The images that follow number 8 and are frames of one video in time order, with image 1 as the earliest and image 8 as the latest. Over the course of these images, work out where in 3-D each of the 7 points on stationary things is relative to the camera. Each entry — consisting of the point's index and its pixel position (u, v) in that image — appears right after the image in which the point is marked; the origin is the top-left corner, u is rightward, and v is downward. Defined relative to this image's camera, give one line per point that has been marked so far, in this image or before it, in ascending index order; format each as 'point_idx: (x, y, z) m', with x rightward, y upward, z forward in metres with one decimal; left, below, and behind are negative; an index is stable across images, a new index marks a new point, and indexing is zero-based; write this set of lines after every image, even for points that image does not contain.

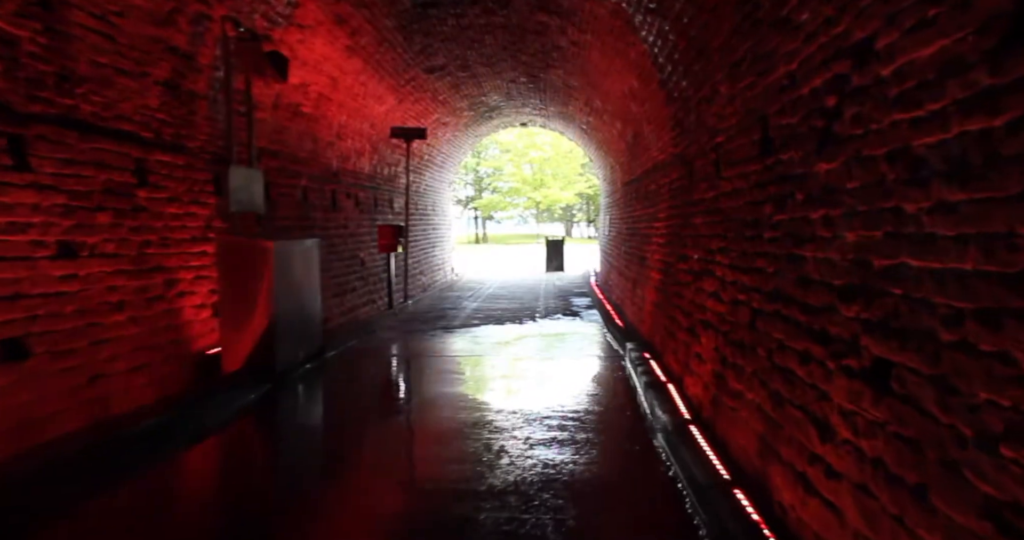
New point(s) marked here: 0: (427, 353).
0: (-1.2, -1.1, +7.3) m
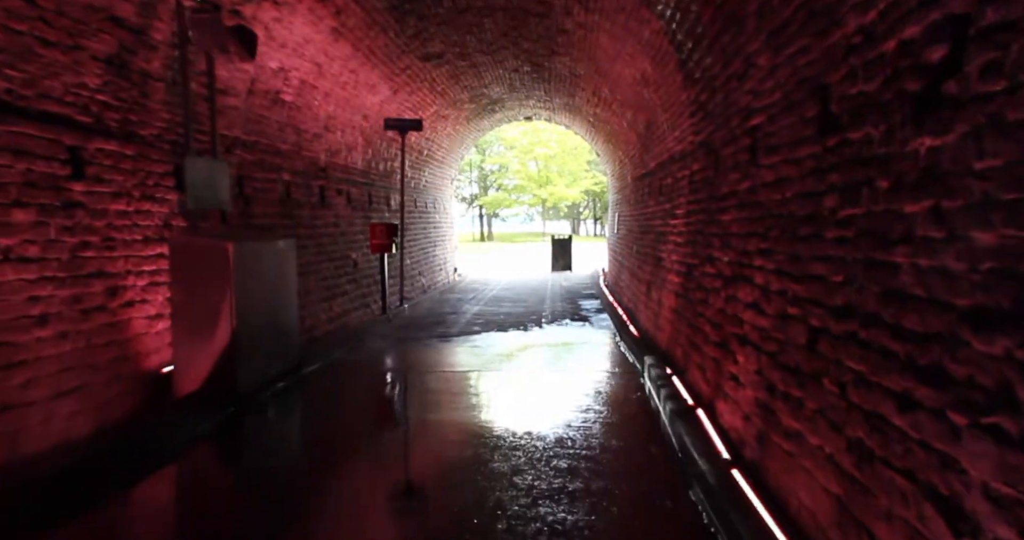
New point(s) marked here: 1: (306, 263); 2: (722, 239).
0: (-1.2, -1.1, +6.6) m
1: (-2.7, +0.1, +7.6) m
2: (+1.6, +0.2, +4.5) m
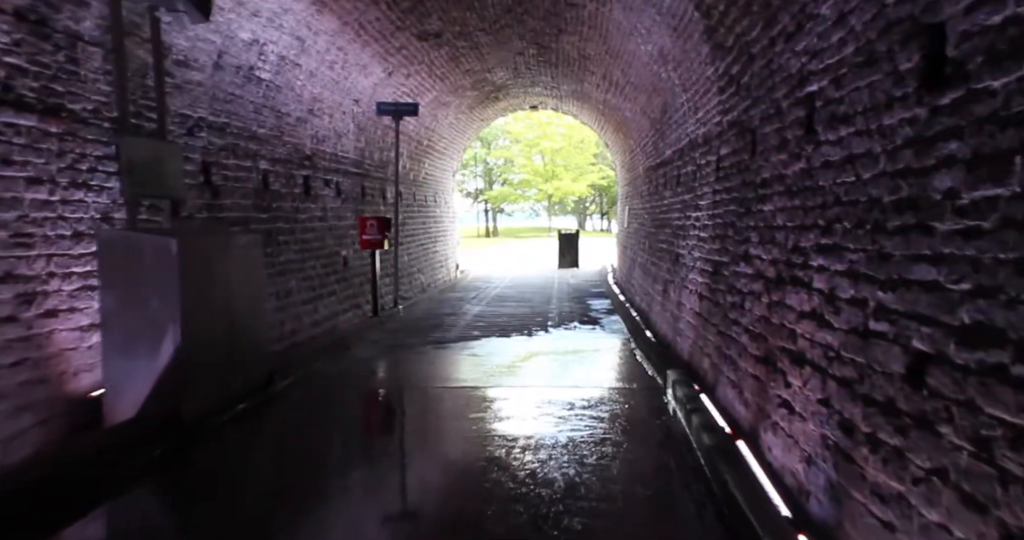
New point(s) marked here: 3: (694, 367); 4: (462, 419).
0: (-1.1, -1.1, +6.0) m
1: (-2.7, +0.1, +6.9) m
2: (+1.6, +0.2, +3.8) m
3: (+1.6, -0.9, +5.2) m
4: (-0.4, -1.2, +4.6) m
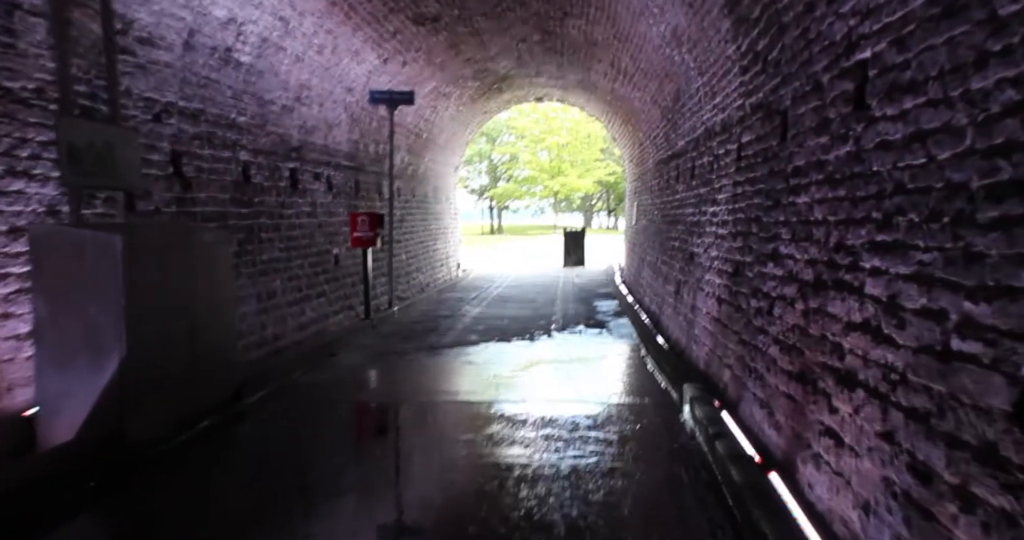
0: (-1.2, -1.1, +5.5) m
1: (-2.7, +0.1, +6.4) m
2: (+1.6, +0.2, +3.3) m
3: (+1.6, -0.9, +4.7) m
4: (-0.5, -1.2, +4.2) m
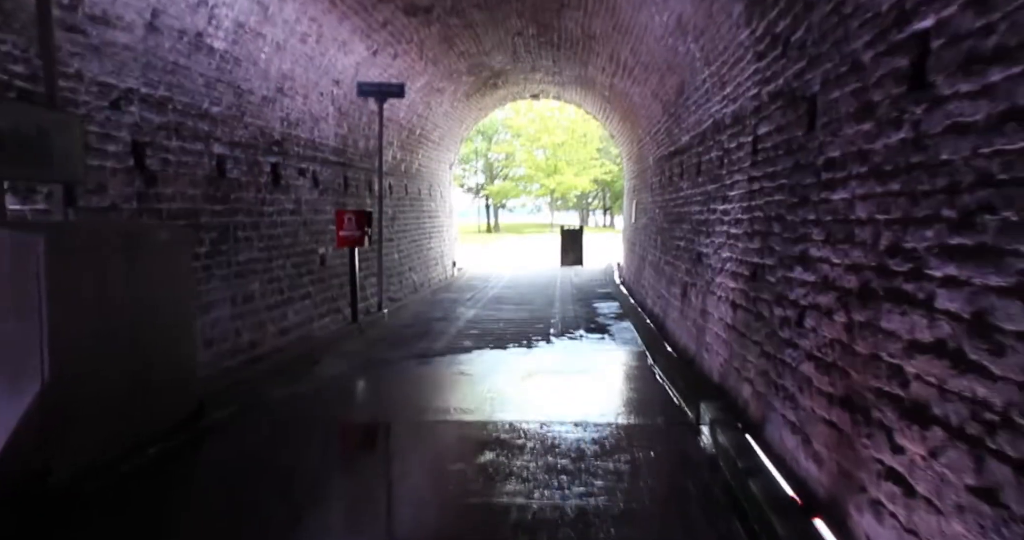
0: (-1.2, -1.1, +5.1) m
1: (-2.7, +0.1, +6.0) m
2: (+1.6, +0.2, +2.9) m
3: (+1.6, -0.9, +4.3) m
4: (-0.5, -1.2, +3.7) m
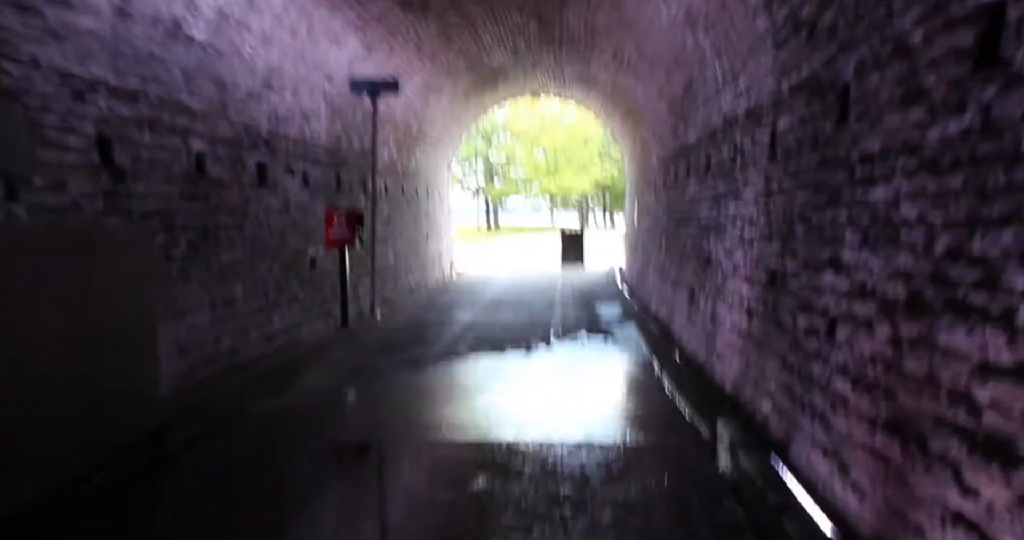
0: (-1.2, -1.2, +4.7) m
1: (-2.7, +0.1, +5.7) m
2: (+1.6, +0.2, +2.6) m
3: (+1.6, -1.0, +4.0) m
4: (-0.5, -1.2, +3.4) m
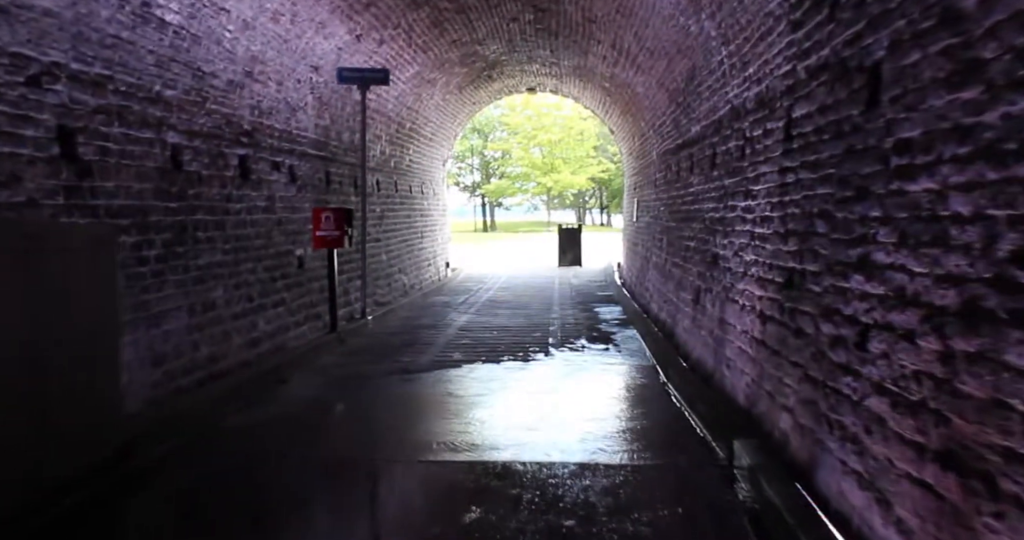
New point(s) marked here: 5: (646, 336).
0: (-1.2, -1.2, +4.4) m
1: (-2.8, 0.0, +5.3) m
2: (+1.6, +0.2, +2.3) m
3: (+1.6, -1.0, +3.7) m
4: (-0.5, -1.3, +3.1) m
5: (+1.7, -0.8, +7.6) m
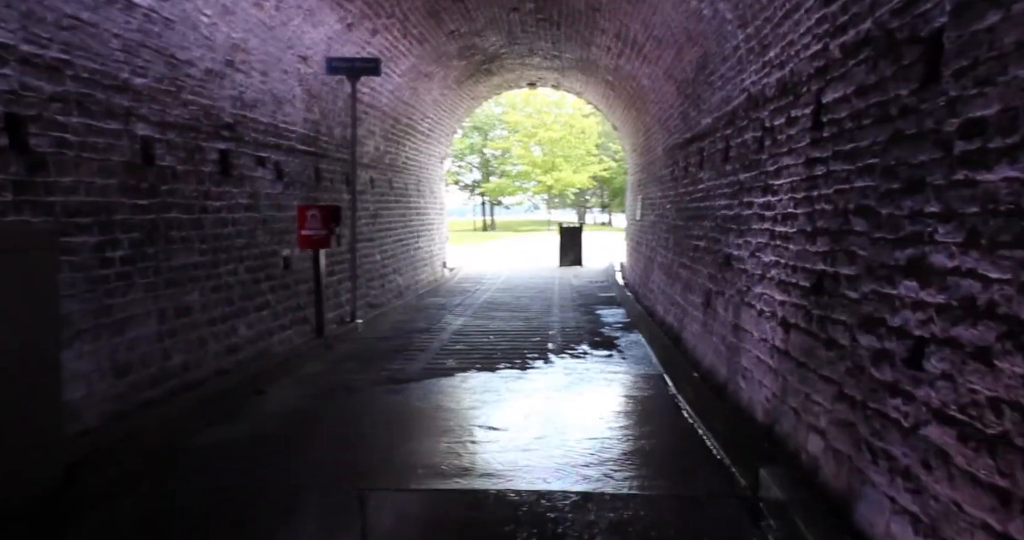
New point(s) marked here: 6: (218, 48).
0: (-1.2, -1.2, +4.0) m
1: (-2.8, 0.0, +5.0) m
2: (+1.5, +0.1, +1.9) m
3: (+1.6, -1.0, +3.3) m
4: (-0.5, -1.3, +2.7) m
5: (+1.7, -0.8, +7.2) m
6: (-2.7, +2.0, +5.3) m
